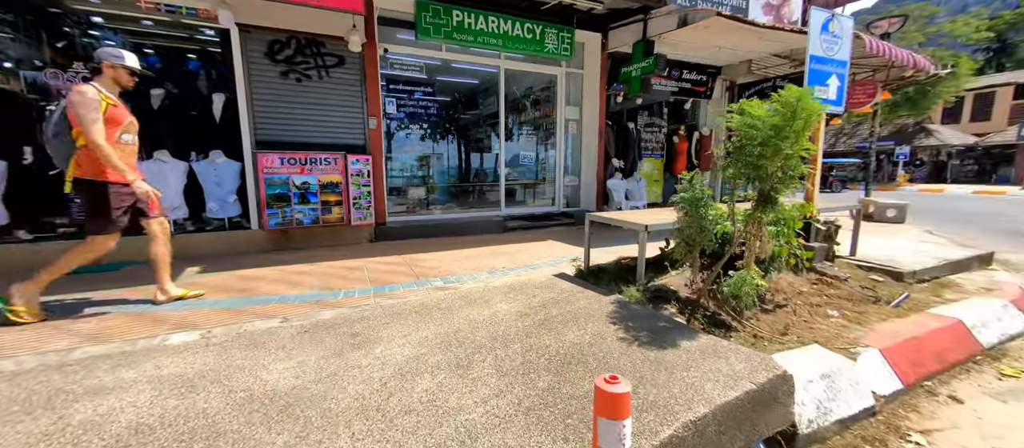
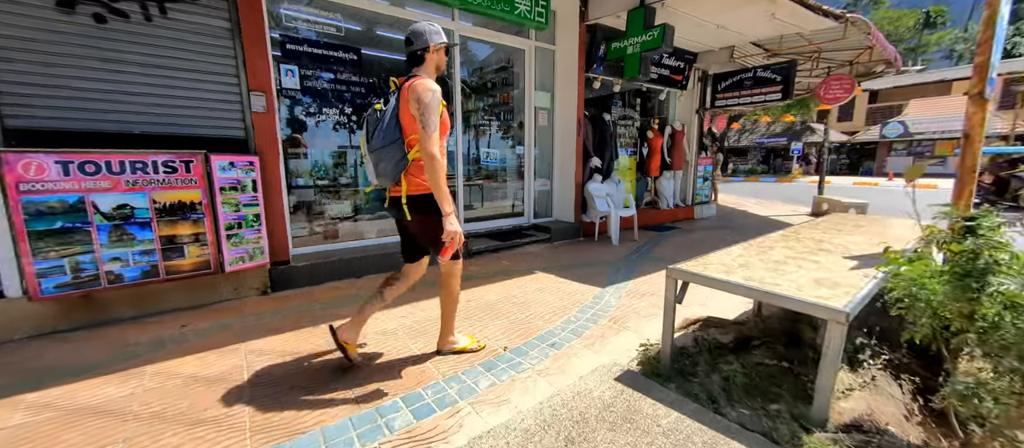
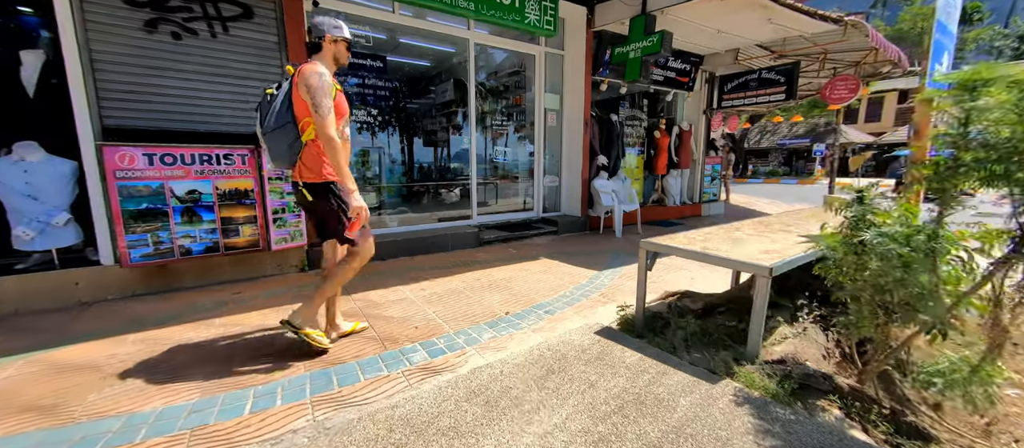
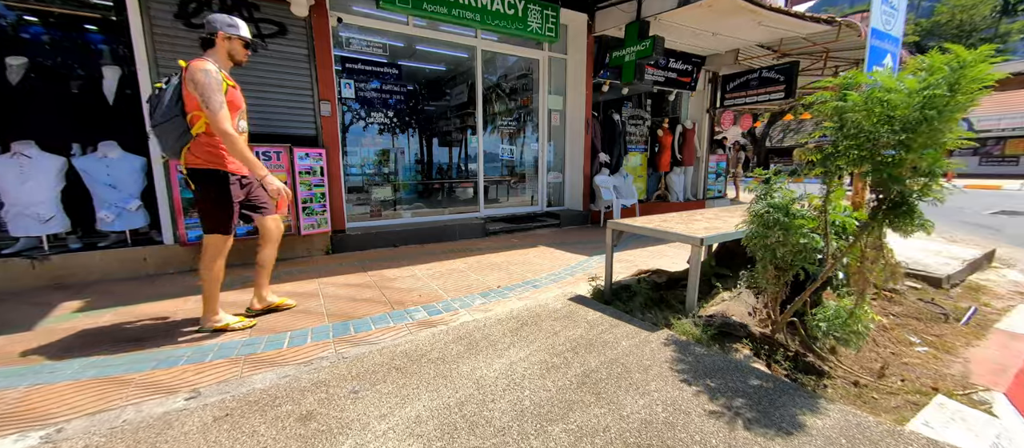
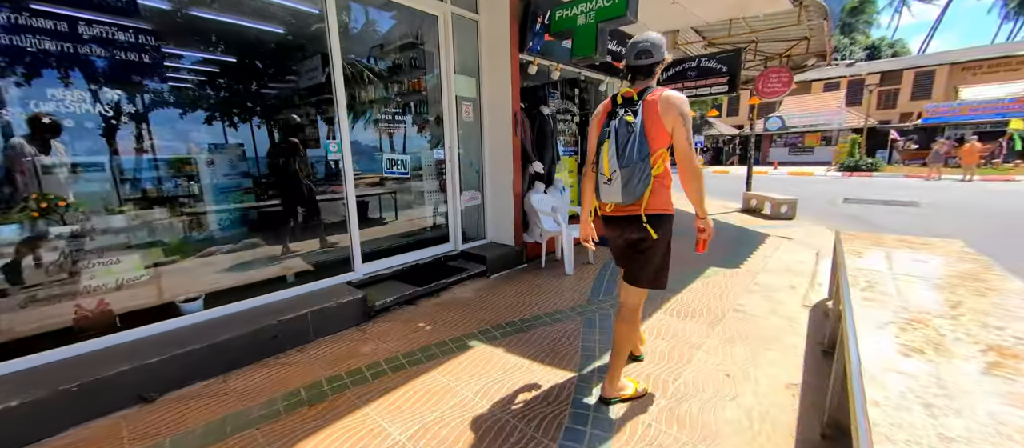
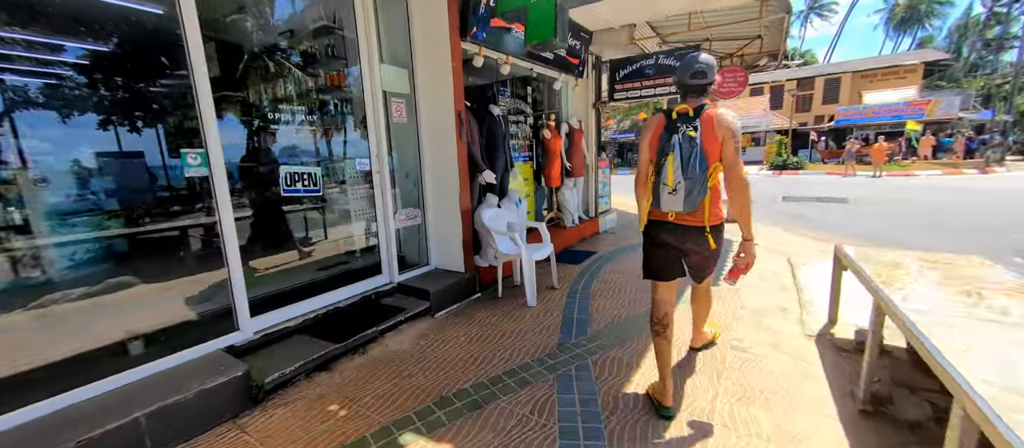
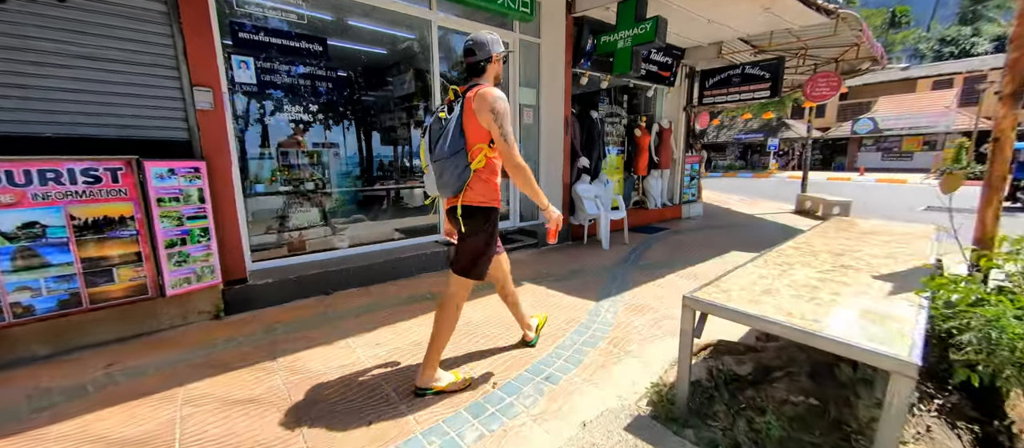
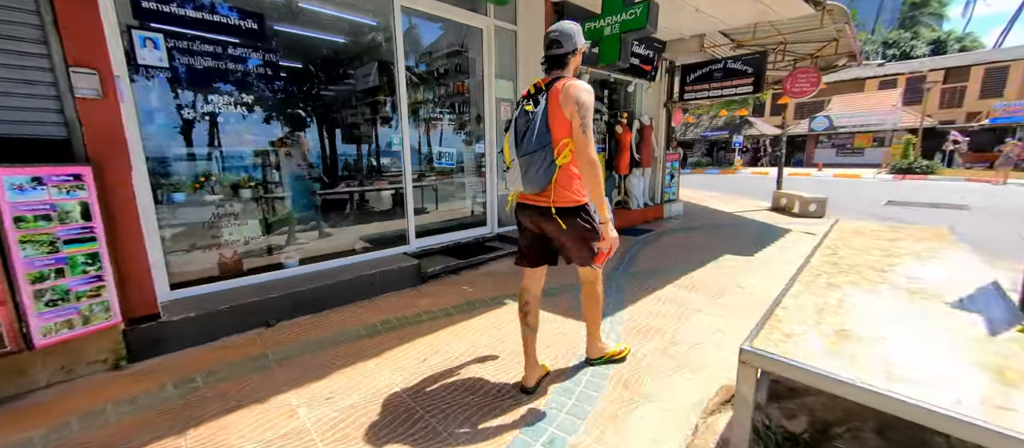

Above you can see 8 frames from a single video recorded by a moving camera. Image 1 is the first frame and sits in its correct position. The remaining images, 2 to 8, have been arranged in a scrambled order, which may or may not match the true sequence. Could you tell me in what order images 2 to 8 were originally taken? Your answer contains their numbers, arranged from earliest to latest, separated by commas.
4, 3, 2, 7, 8, 5, 6
